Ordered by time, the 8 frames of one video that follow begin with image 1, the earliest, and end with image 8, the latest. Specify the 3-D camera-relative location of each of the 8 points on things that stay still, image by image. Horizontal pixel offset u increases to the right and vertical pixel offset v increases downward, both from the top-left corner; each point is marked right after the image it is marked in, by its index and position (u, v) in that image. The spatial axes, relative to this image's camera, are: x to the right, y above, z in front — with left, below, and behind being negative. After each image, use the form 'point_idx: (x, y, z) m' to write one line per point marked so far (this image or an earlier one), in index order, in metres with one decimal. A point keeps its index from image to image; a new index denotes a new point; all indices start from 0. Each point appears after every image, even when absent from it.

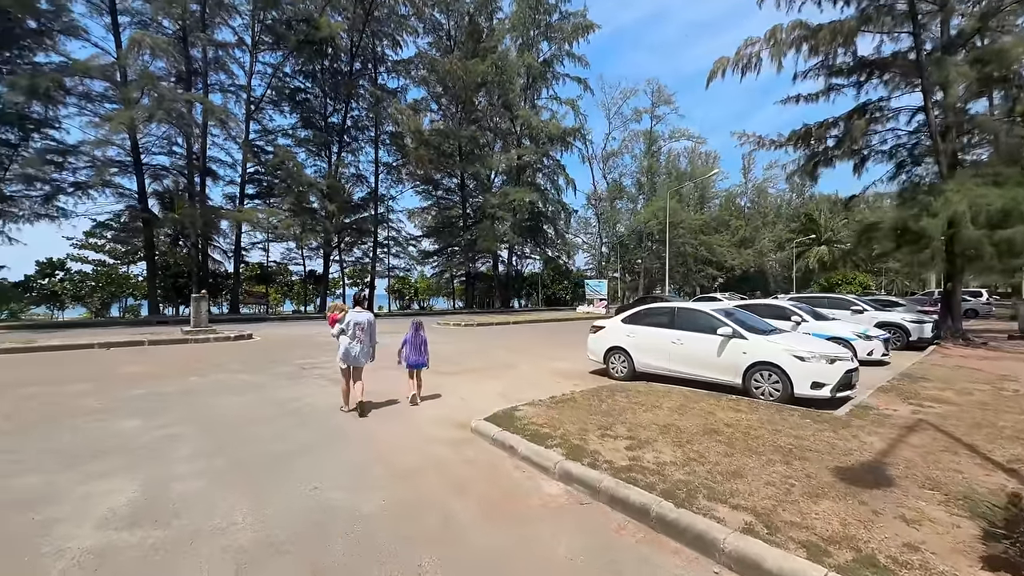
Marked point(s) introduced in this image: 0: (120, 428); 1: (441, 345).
0: (-4.7, -1.7, +5.4) m
1: (-2.1, -1.7, +13.3) m
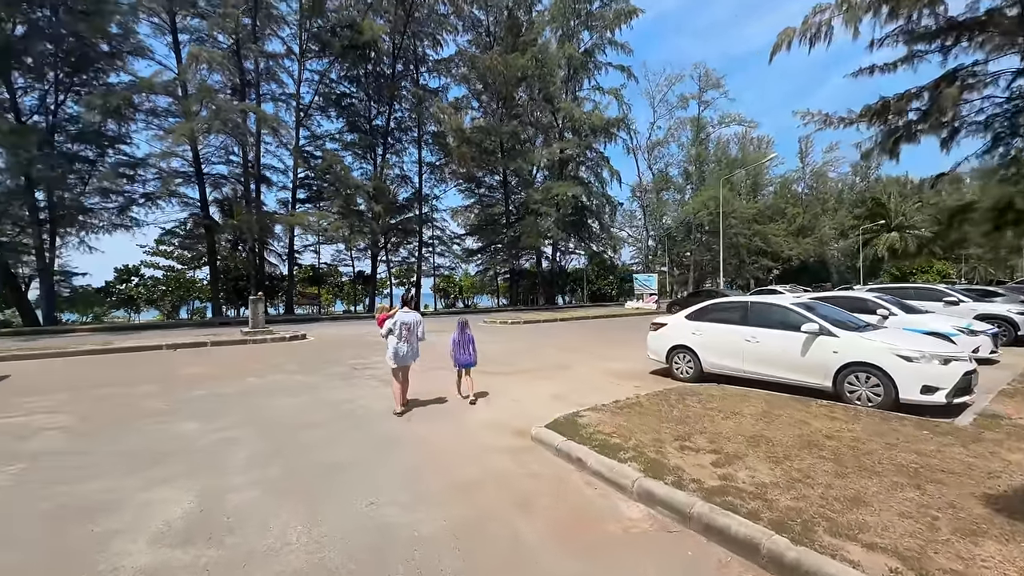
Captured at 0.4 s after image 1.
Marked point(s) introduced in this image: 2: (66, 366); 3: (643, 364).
0: (-4.0, -1.7, +5.4) m
1: (-0.7, -1.6, +13.0) m
2: (-9.7, -1.7, +9.8) m
3: (+2.8, -1.6, +9.4) m
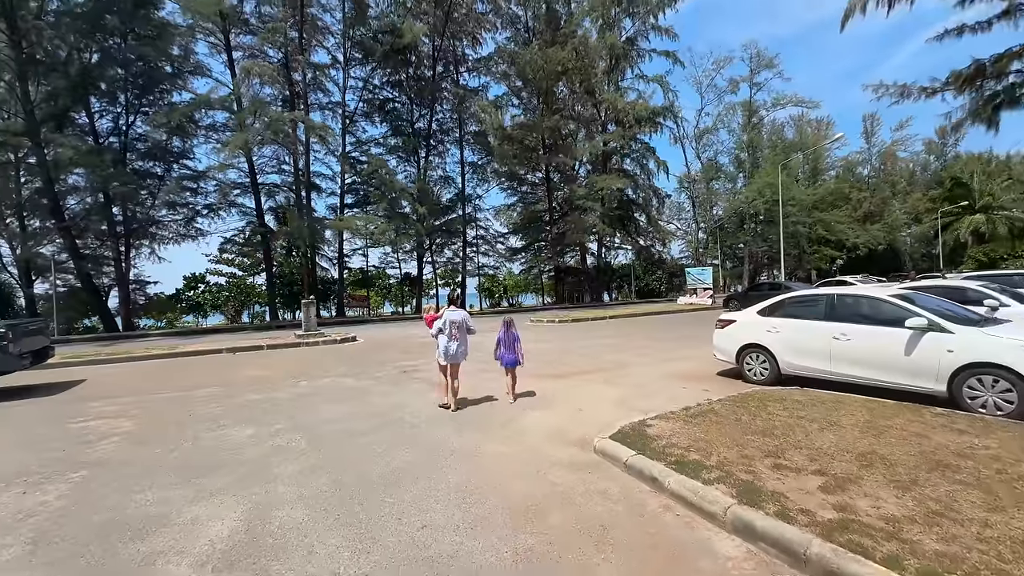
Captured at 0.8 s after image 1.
0: (-3.3, -1.8, +5.4) m
1: (+0.7, -1.6, +12.6) m
2: (-8.6, -1.9, +10.2) m
3: (+3.8, -1.5, +8.7) m
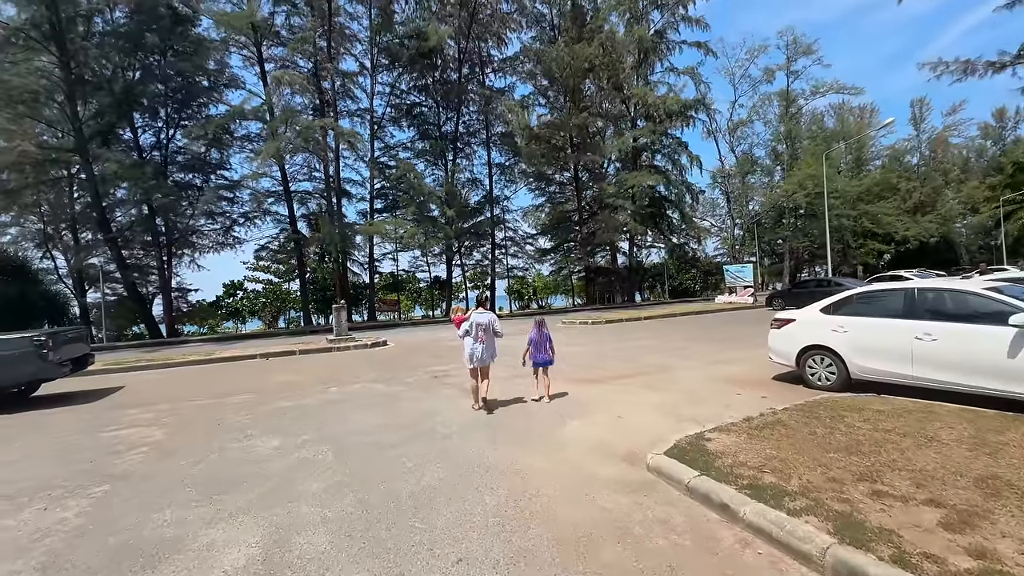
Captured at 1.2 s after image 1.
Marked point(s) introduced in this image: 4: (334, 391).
0: (-2.9, -1.8, +5.1) m
1: (+1.6, -1.6, +12.1) m
2: (-7.8, -2.0, +10.3) m
3: (+4.4, -1.4, +8.0) m
4: (-3.3, -1.9, +8.2) m
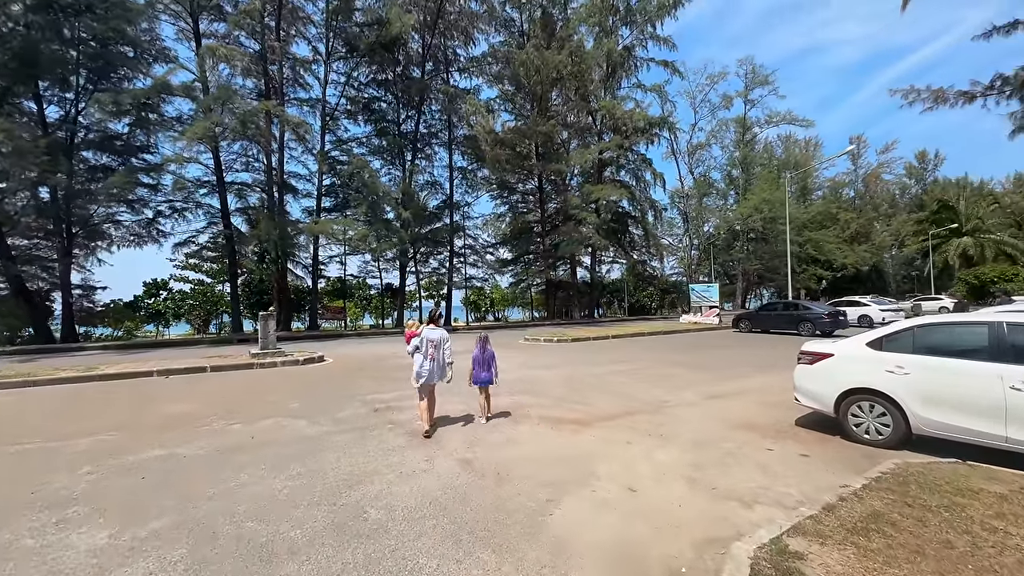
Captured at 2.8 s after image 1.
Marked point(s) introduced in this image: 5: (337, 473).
0: (-3.1, -1.8, +3.1) m
1: (+0.7, -1.9, +10.5) m
2: (-8.5, -2.0, +7.8) m
3: (+3.9, -1.8, +6.7) m
4: (-3.8, -1.9, +6.2) m
5: (-1.7, -1.9, +4.4) m
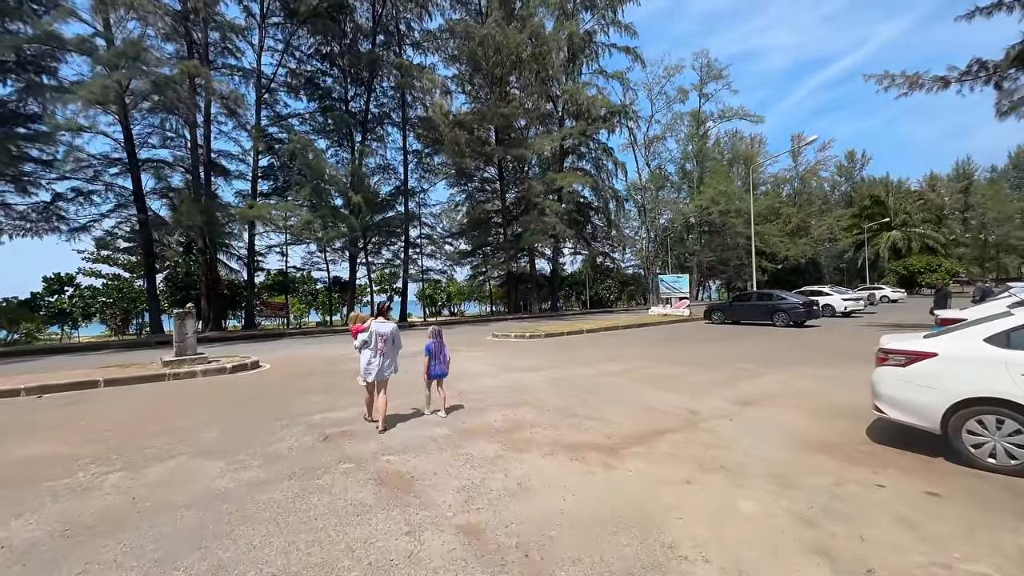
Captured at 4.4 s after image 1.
0: (-2.7, -1.7, +1.2) m
1: (+0.3, -1.7, +9.0) m
2: (-8.6, -1.9, +5.3) m
3: (+3.8, -1.6, +5.5) m
4: (-3.7, -1.8, +4.2) m
5: (-1.5, -1.7, +2.7) m
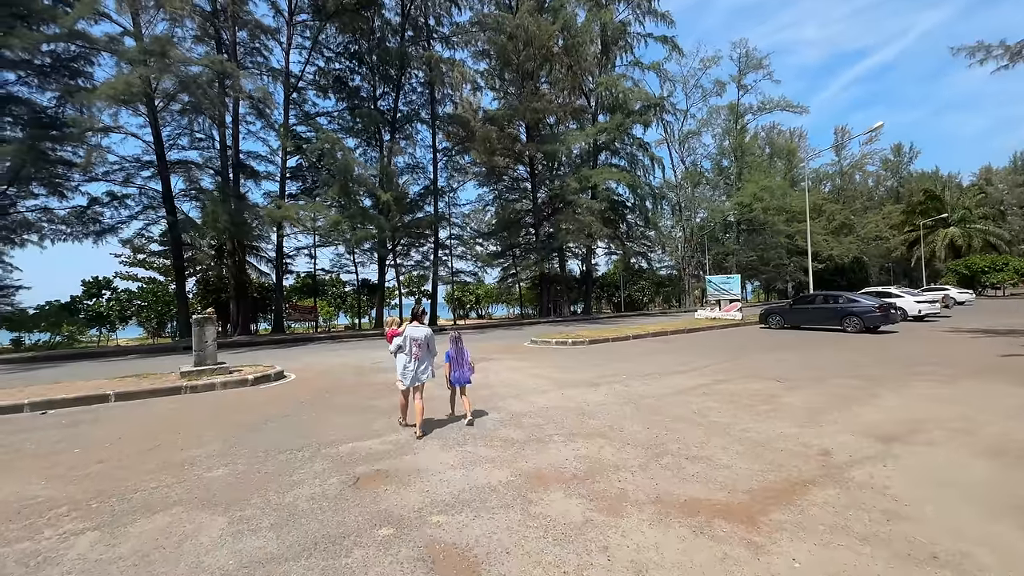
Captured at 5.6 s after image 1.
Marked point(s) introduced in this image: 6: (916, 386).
0: (-2.2, -1.8, +0.1) m
1: (+1.2, -1.8, +7.7) m
2: (-7.9, -1.9, +4.6) m
3: (+4.6, -1.6, +4.1) m
4: (-3.0, -1.9, +3.2) m
5: (-0.9, -1.8, +1.5) m
6: (+6.8, -1.6, +7.5) m
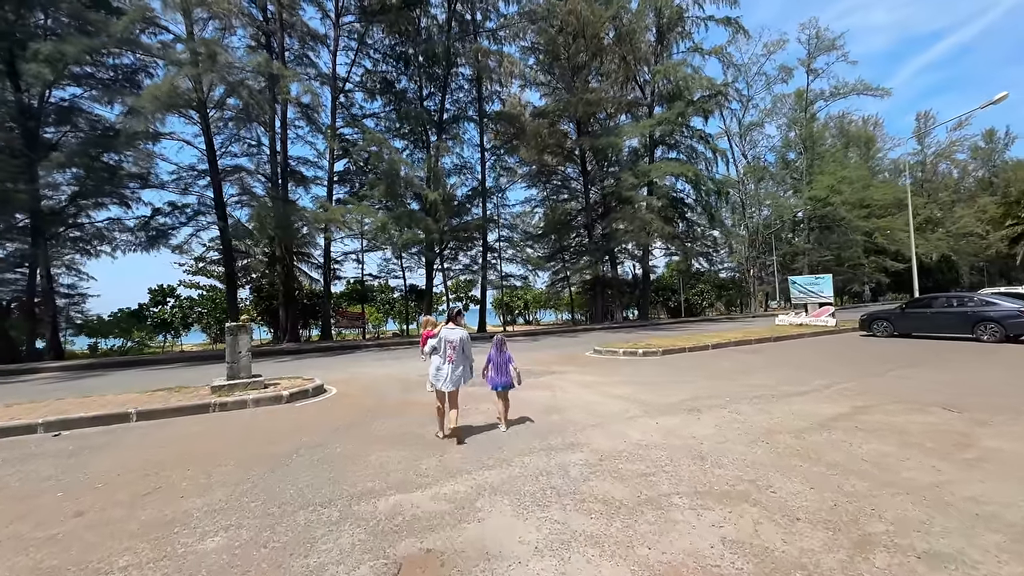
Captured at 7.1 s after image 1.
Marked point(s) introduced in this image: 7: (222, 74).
0: (-1.9, -1.7, -1.2) m
1: (+2.3, -1.8, +6.0) m
2: (-7.0, -2.0, +3.8) m
3: (+5.3, -1.5, +2.1) m
4: (-2.4, -1.8, +1.9) m
5: (-0.4, -1.7, +0.1) m
6: (+7.8, -1.6, +5.3) m
7: (-11.7, +8.5, +18.2) m
